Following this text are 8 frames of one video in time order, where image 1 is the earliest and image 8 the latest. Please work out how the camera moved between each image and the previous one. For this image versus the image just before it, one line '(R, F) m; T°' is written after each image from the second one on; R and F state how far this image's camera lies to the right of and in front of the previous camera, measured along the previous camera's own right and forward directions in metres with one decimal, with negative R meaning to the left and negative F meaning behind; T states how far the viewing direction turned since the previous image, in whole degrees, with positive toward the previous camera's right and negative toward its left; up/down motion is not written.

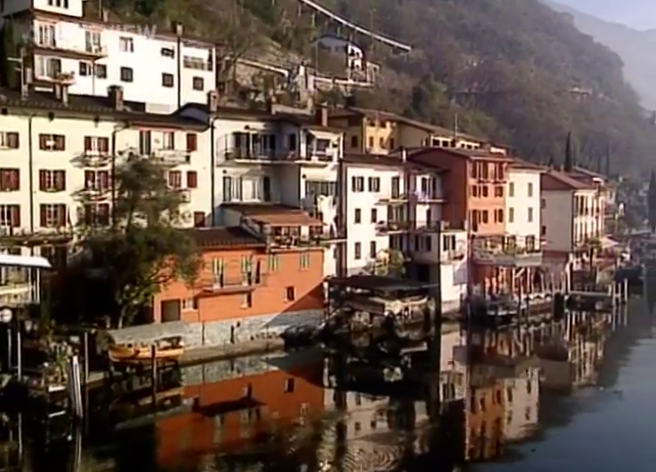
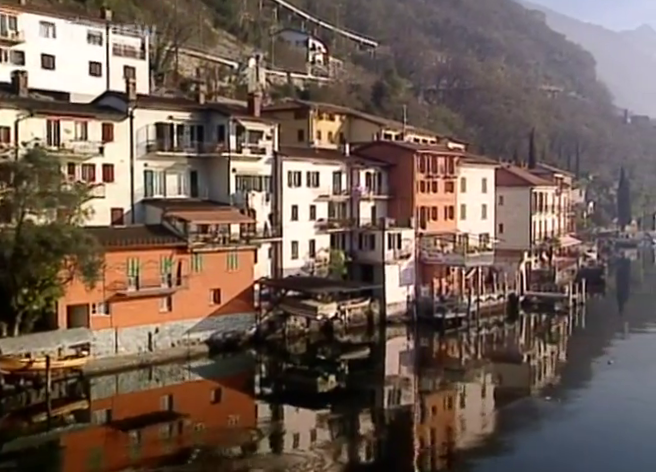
(+2.7, +3.4) m; +1°
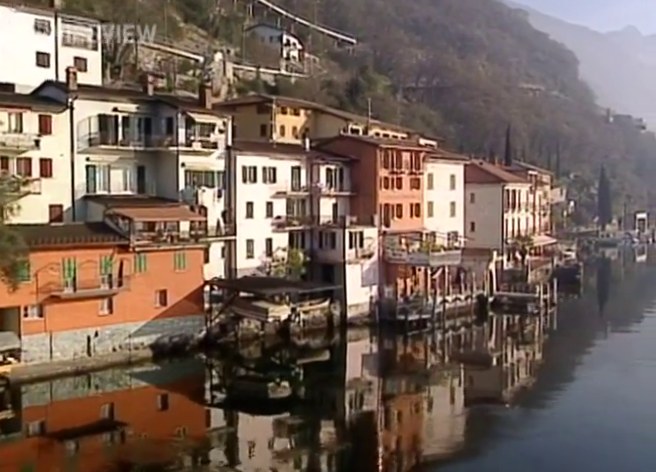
(+1.8, +2.3) m; +1°
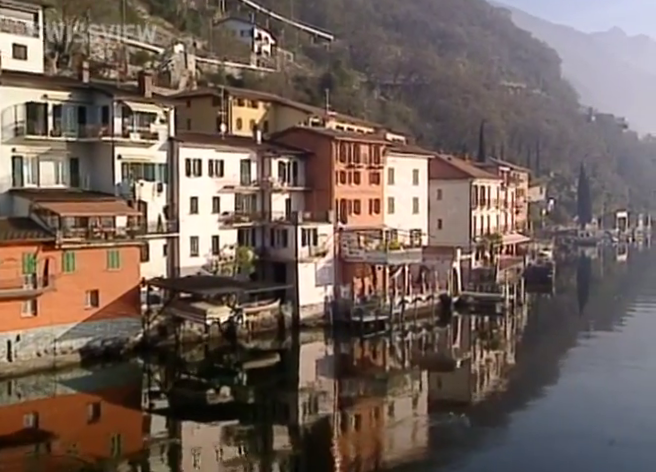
(+2.1, +2.7) m; +1°
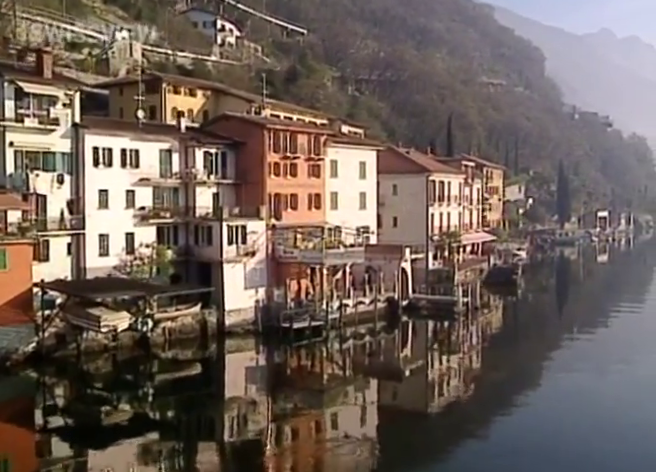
(+3.3, +4.5) m; +1°
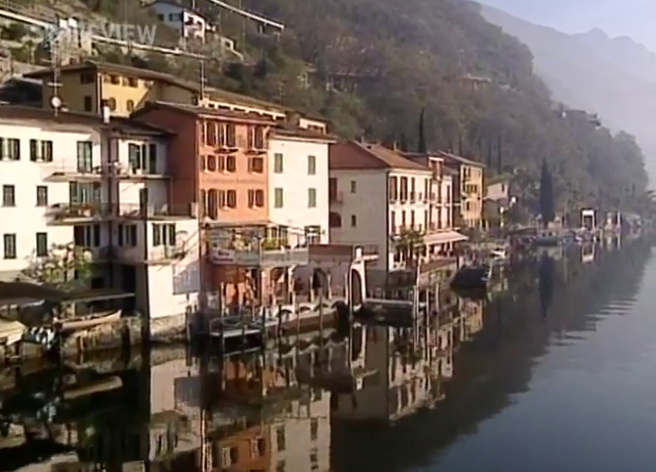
(+2.8, +4.0) m; 0°
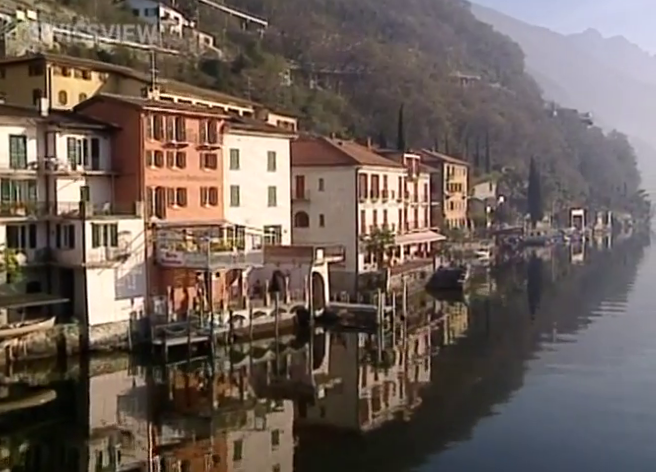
(+1.9, +2.8) m; 0°
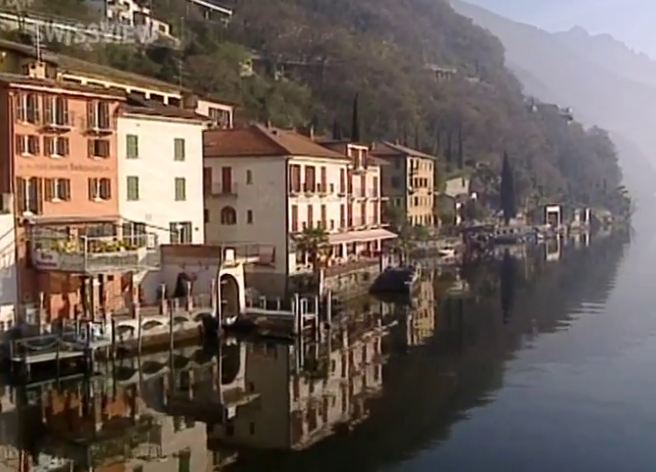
(+3.6, +5.3) m; +1°
